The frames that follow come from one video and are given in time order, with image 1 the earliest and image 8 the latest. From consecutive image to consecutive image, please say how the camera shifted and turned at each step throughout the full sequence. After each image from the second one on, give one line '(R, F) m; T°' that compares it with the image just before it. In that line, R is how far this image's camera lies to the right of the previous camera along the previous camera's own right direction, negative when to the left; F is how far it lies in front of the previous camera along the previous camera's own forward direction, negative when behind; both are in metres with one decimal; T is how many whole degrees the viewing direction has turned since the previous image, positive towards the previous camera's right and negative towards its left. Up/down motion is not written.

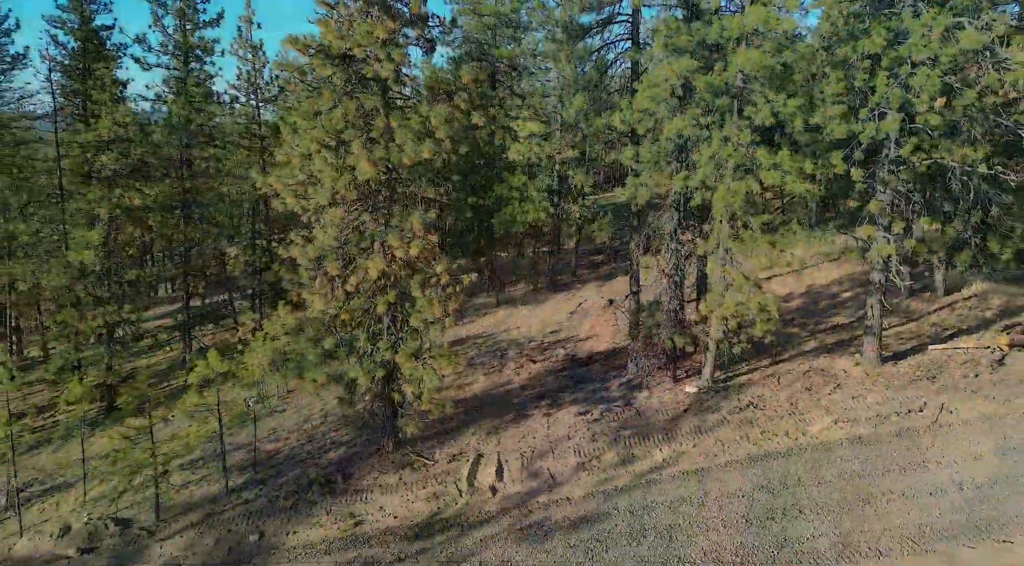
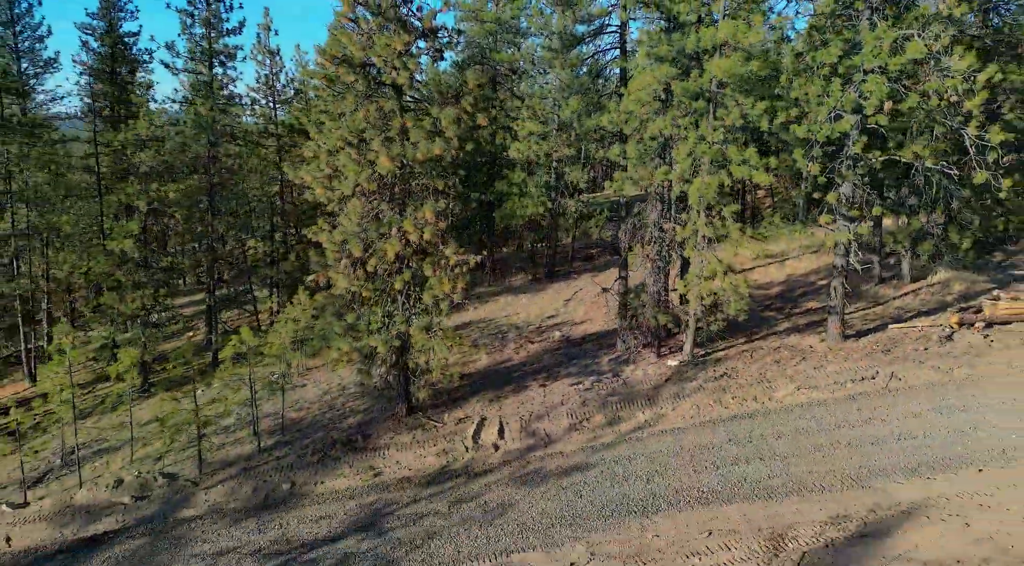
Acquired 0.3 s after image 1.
(0.0, -1.9) m; 0°
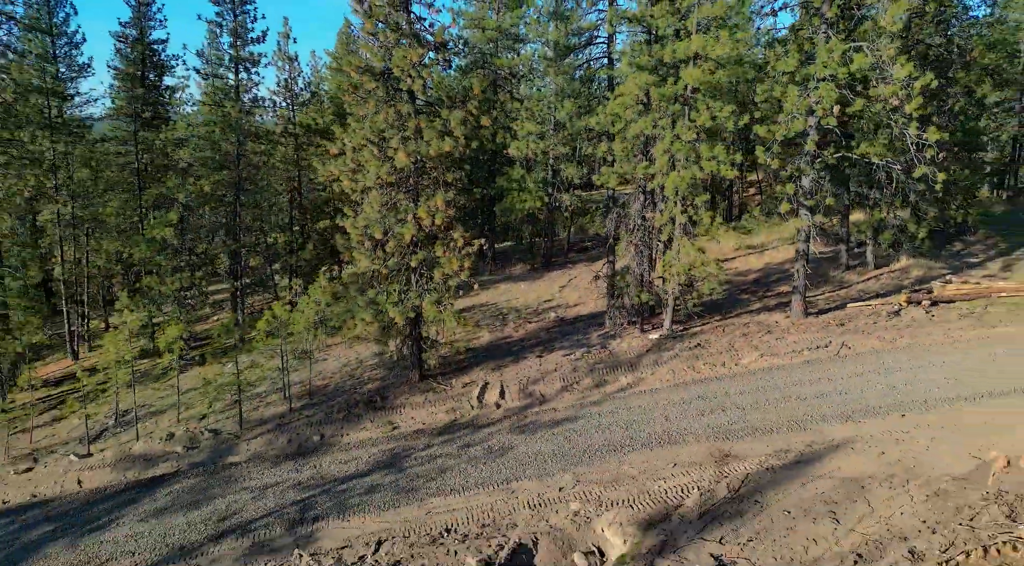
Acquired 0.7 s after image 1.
(0.0, -2.4) m; 0°
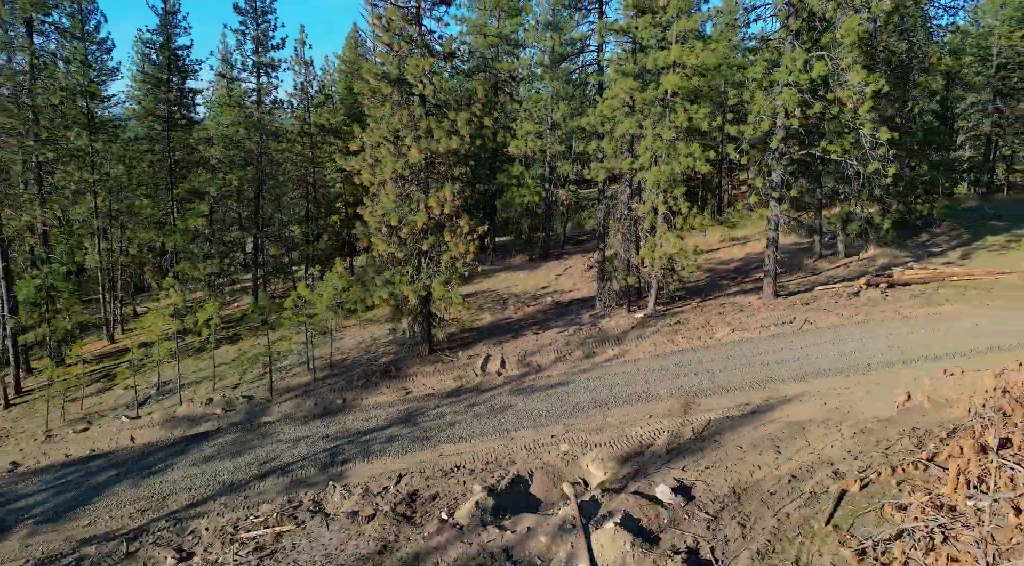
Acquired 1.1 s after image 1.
(0.0, -2.4) m; 0°
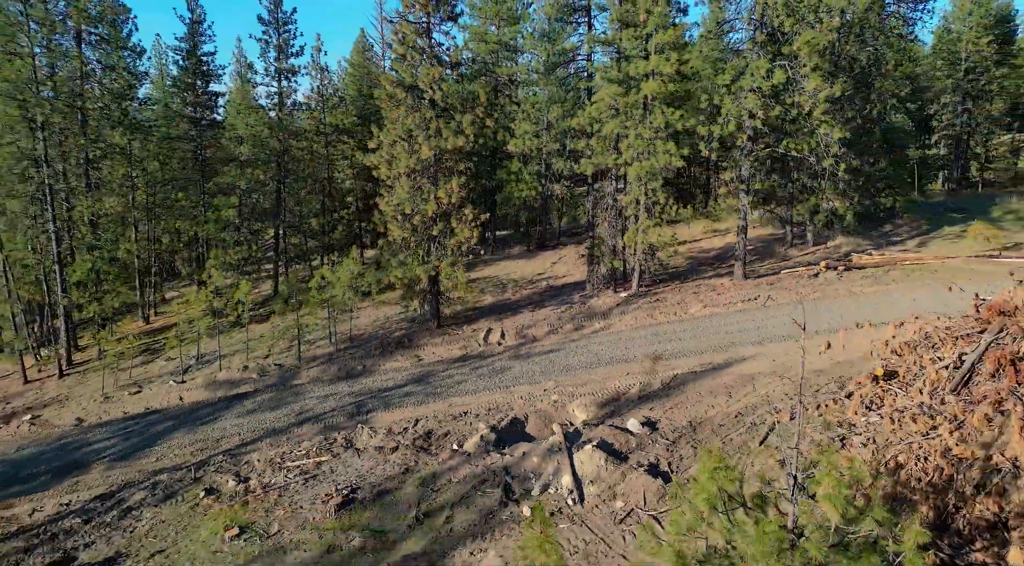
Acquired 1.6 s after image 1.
(0.0, -2.9) m; 0°
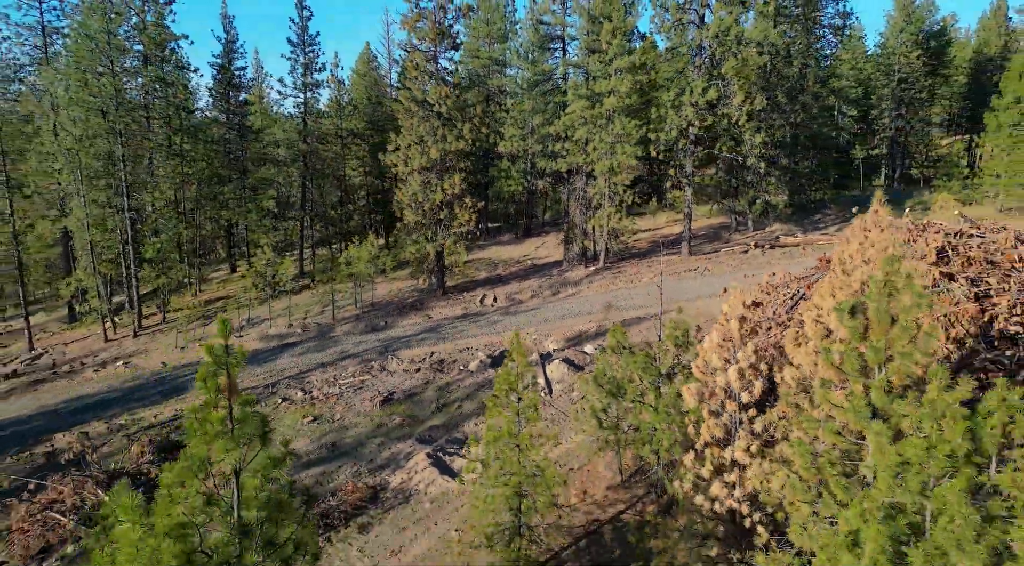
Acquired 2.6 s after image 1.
(0.0, -6.2) m; +1°
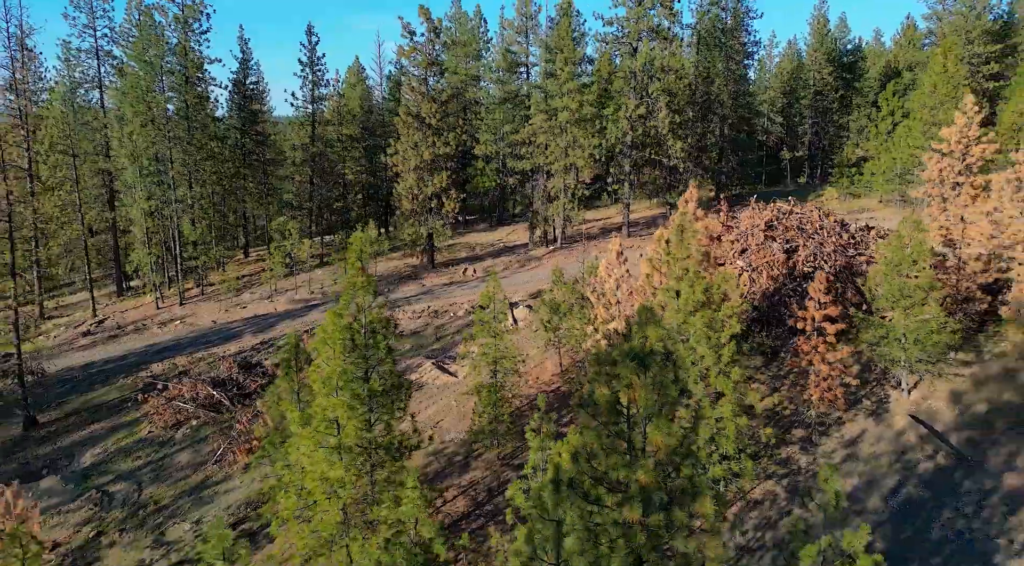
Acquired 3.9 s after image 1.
(-0.2, -8.2) m; +2°
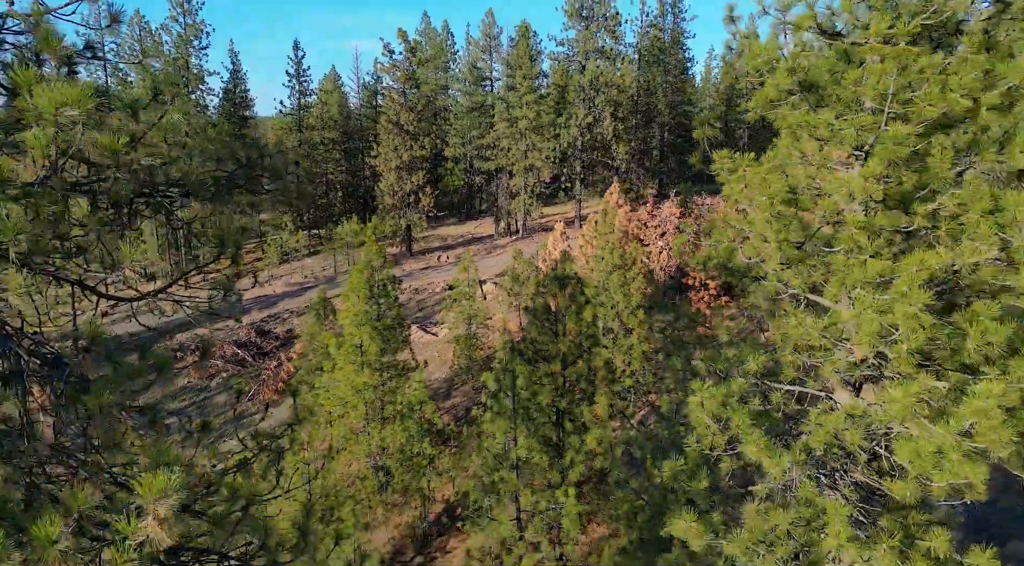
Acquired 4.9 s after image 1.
(-0.2, -6.1) m; +3°
